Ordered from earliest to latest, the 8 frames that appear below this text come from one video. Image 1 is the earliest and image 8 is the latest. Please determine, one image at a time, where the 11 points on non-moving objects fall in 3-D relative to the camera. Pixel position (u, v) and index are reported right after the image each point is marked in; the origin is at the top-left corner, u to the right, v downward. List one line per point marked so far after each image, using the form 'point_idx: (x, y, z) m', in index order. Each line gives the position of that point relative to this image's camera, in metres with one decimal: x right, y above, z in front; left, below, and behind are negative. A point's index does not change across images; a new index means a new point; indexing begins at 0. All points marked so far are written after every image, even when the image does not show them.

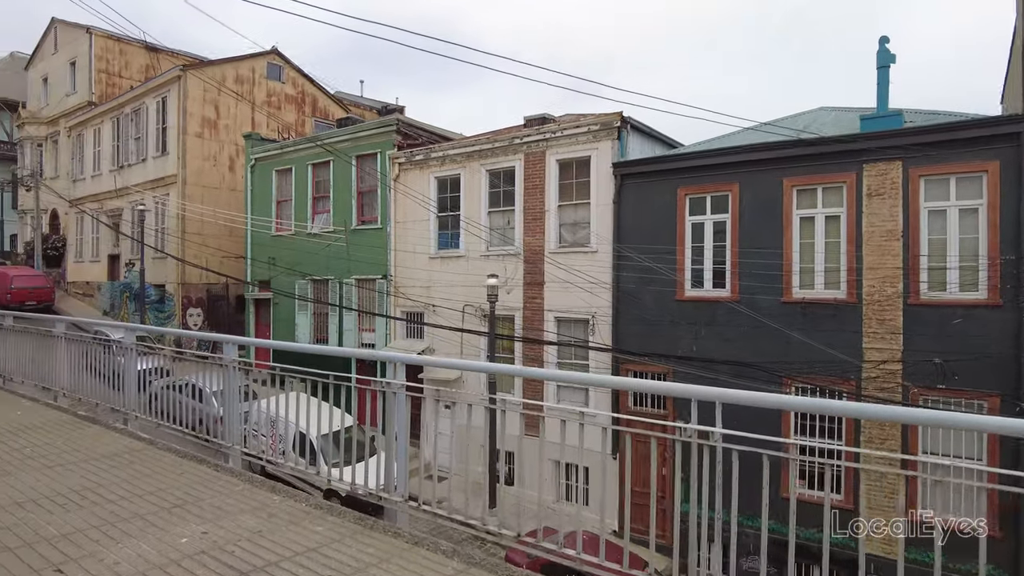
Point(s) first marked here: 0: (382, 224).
0: (-3.7, +1.8, +18.7) m
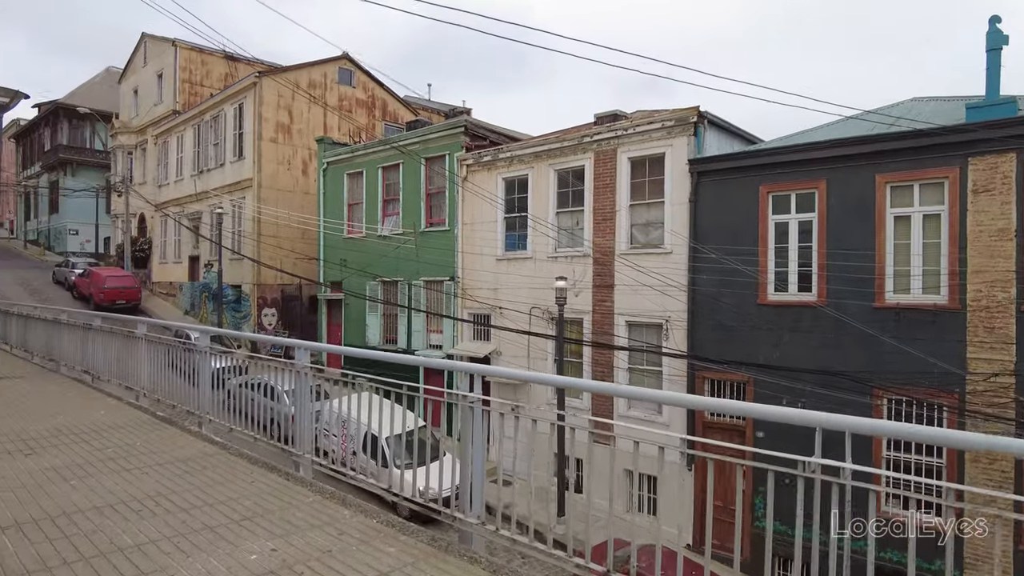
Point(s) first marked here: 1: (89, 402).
0: (-1.8, +1.8, +18.6) m
1: (-5.2, -1.4, +8.1) m
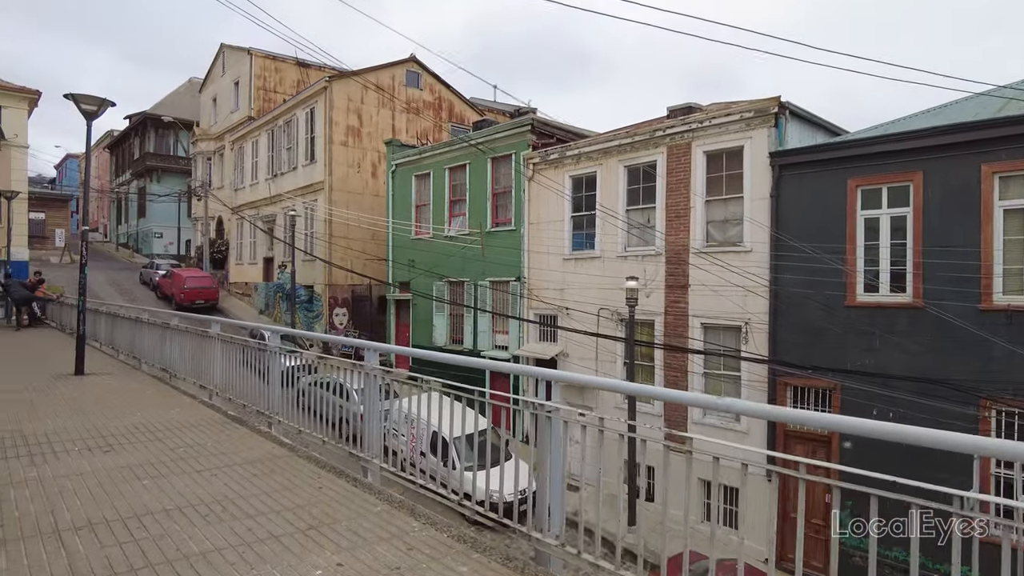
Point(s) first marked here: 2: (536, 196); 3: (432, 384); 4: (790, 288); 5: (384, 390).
0: (+0.1, +1.8, +18.4) m
1: (-4.3, -1.4, +8.2) m
2: (+0.7, +2.5, +17.9) m
3: (-0.6, -0.6, +4.4) m
4: (+5.5, 0.0, +13.0) m
5: (-1.0, -0.8, +5.0) m
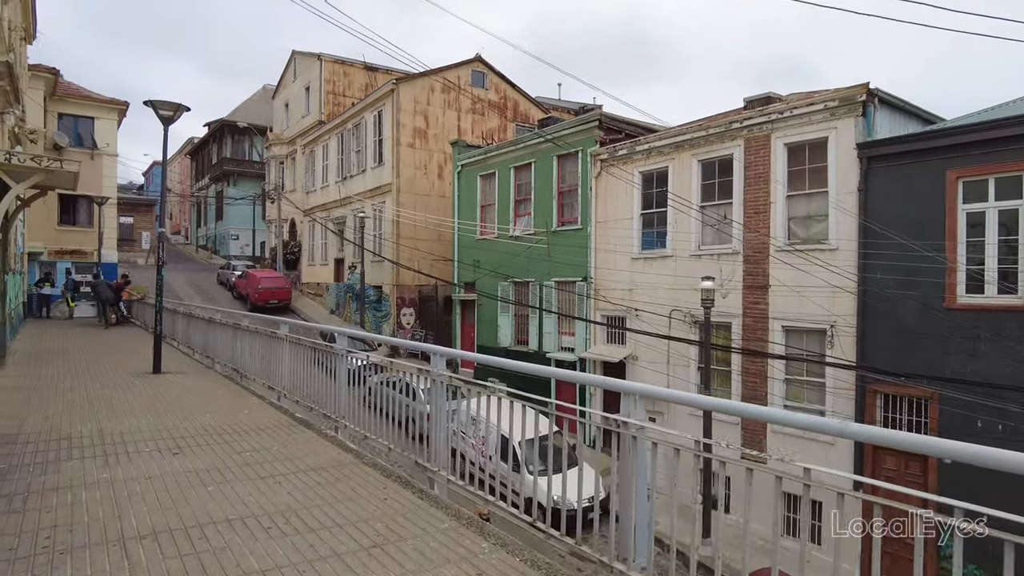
0: (+2.0, +1.8, +18.0) m
1: (-3.5, -1.4, +8.3) m
2: (+2.4, +2.5, +17.4) m
3: (-0.1, -0.7, +4.1) m
4: (+6.8, 0.0, +12.1) m
5: (-0.4, -0.8, +4.7) m
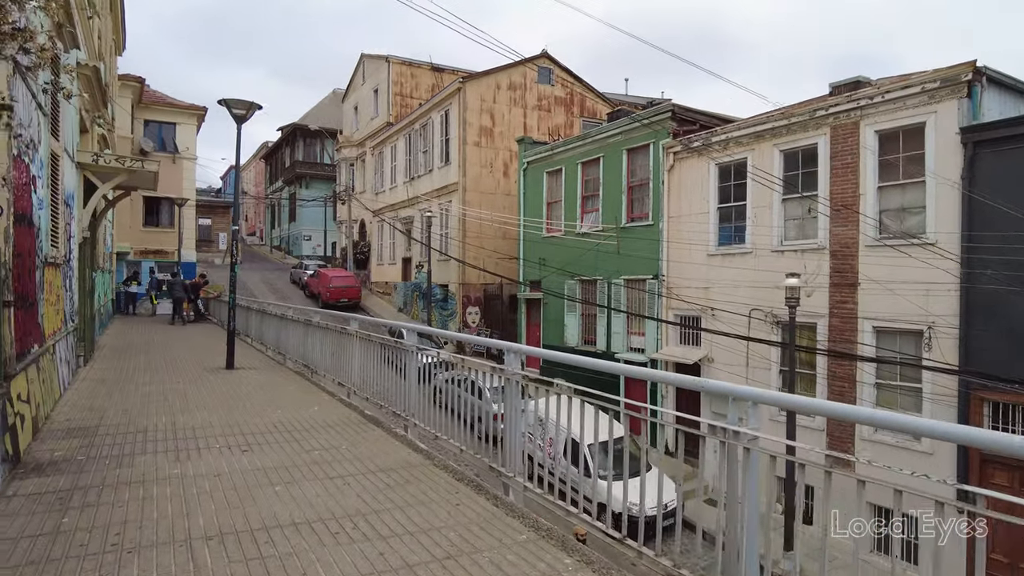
0: (+3.8, +1.8, +17.4) m
1: (-2.6, -1.4, +8.2) m
2: (+4.2, +2.6, +16.8) m
3: (+0.4, -0.6, +3.8) m
4: (+8.0, 0.0, +11.0) m
5: (+0.1, -0.7, +4.4) m
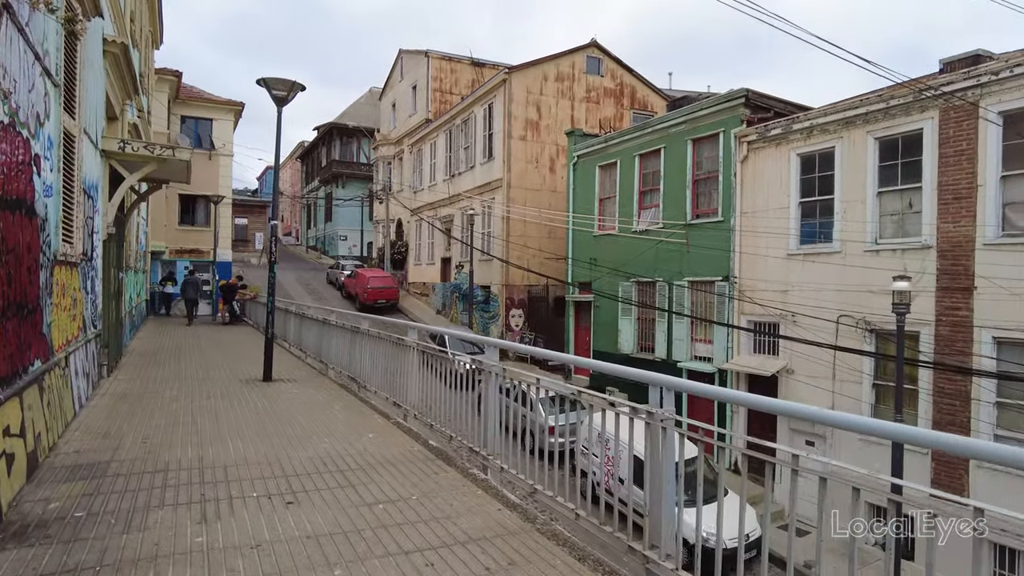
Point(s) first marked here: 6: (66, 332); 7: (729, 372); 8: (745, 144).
0: (+5.1, +1.7, +15.8) m
1: (-1.7, -1.4, +7.0) m
2: (+5.5, +2.5, +15.2) m
3: (+1.1, -0.6, +2.4) m
4: (+9.1, -0.1, +9.3) m
5: (+0.8, -0.8, +3.0) m
6: (-4.4, -0.4, +6.5) m
7: (+5.2, -2.0, +15.7) m
8: (+5.4, +3.4, +15.4) m
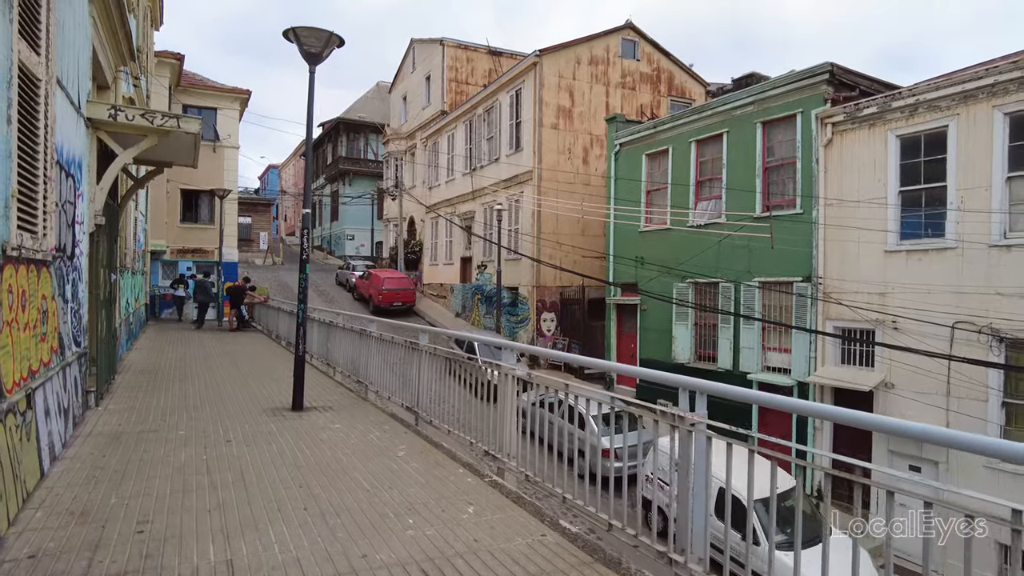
0: (+6.2, +1.7, +13.9) m
1: (-0.6, -1.4, +5.0) m
2: (+6.6, +2.5, +13.3) m
3: (+2.2, -0.7, +0.5) m
4: (+10.2, -0.1, +7.4) m
5: (+1.9, -0.8, +1.1) m
6: (-3.4, -0.5, +4.6) m
7: (+6.3, -2.0, +13.7) m
8: (+6.5, +3.3, +13.4) m
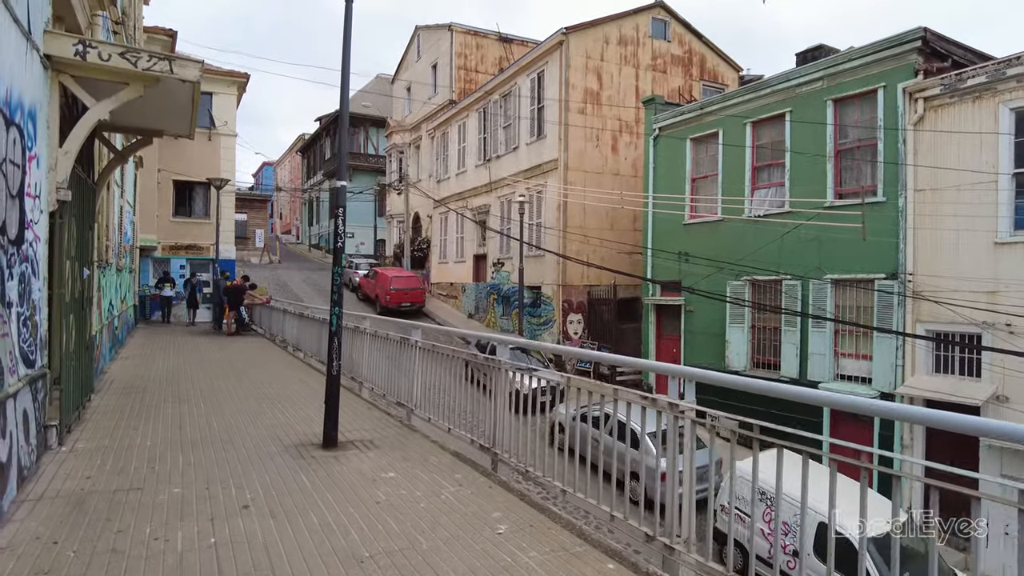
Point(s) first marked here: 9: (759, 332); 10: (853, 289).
0: (+7.0, +1.8, +12.1) m
1: (+0.3, -1.4, +3.2) m
2: (+7.4, +2.5, +11.5) m
3: (+3.2, -0.7, -1.3) m
4: (+11.0, 0.0, +5.6) m
5: (+2.9, -0.8, -0.7) m
6: (-2.5, -0.5, +2.7) m
7: (+7.1, -2.0, +12.0) m
8: (+7.3, +3.4, +11.6) m
9: (+5.6, -1.0, +14.8) m
10: (+6.7, 0.0, +12.9) m
